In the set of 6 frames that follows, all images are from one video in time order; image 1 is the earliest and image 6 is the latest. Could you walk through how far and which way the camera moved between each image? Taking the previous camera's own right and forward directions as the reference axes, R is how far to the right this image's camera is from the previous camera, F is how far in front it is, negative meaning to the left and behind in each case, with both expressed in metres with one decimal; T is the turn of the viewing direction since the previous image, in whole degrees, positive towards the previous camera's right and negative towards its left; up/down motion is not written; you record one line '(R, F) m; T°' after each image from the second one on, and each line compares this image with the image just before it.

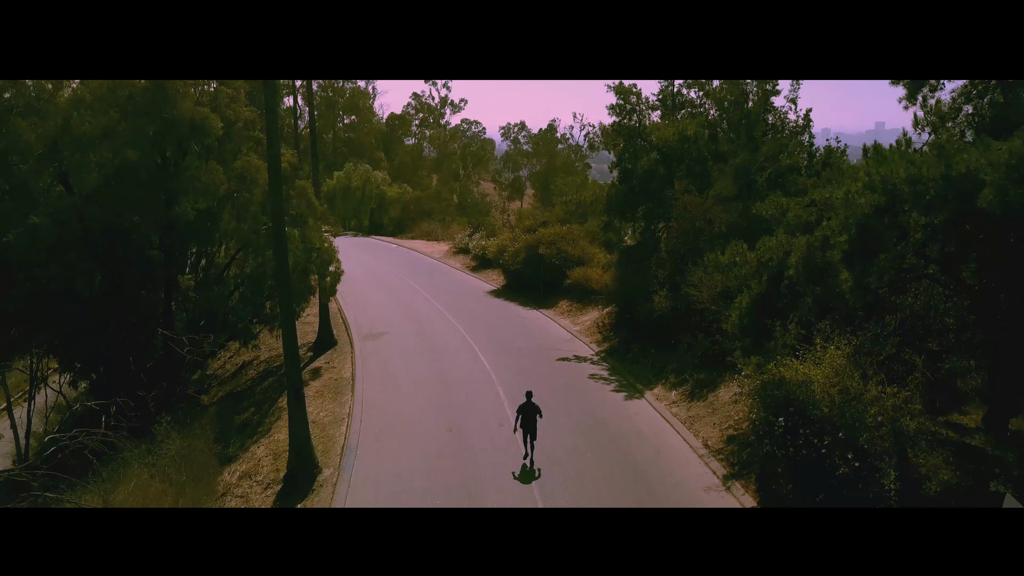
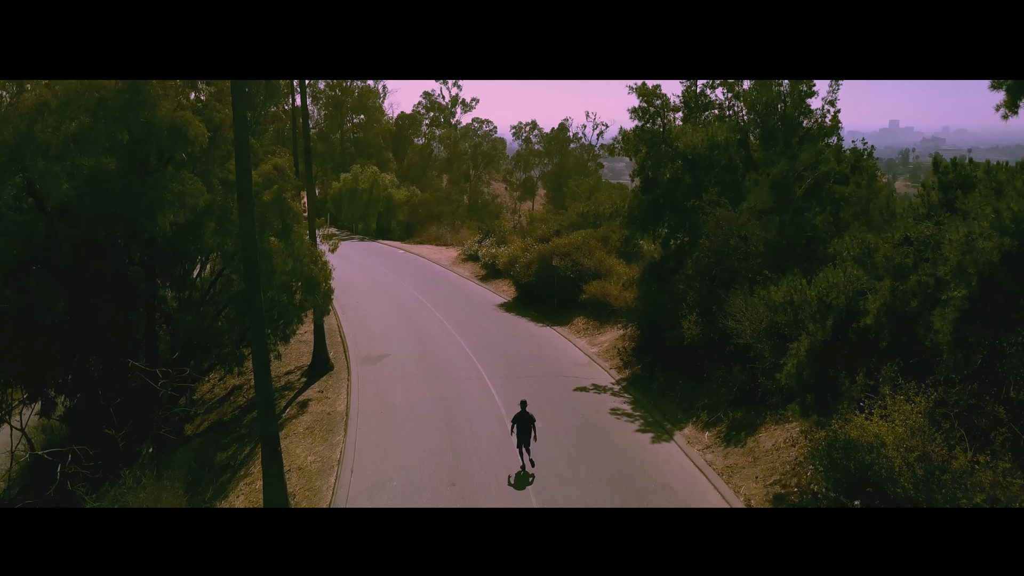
(0.0, +1.4) m; -1°
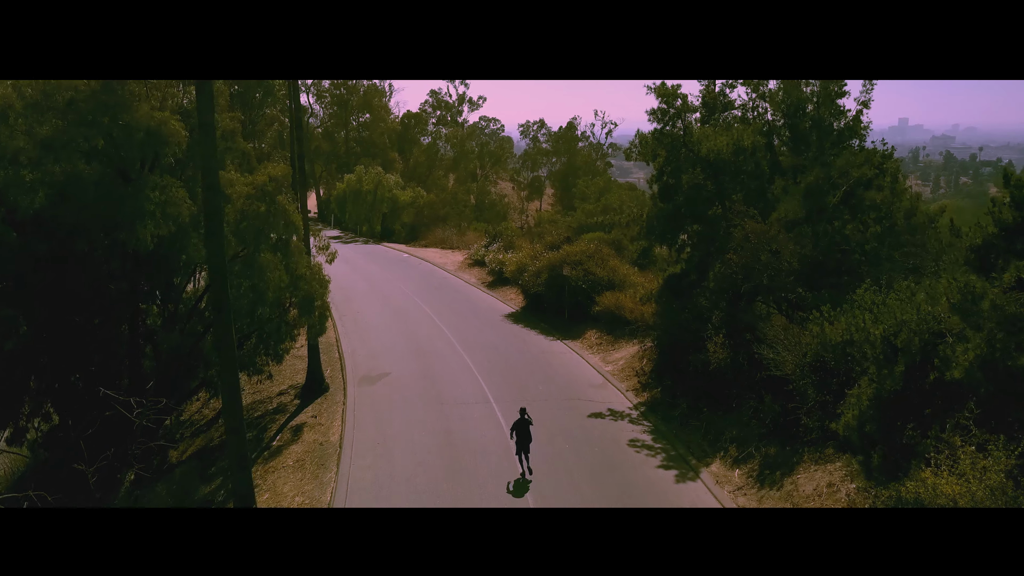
(0.0, +1.0) m; -1°
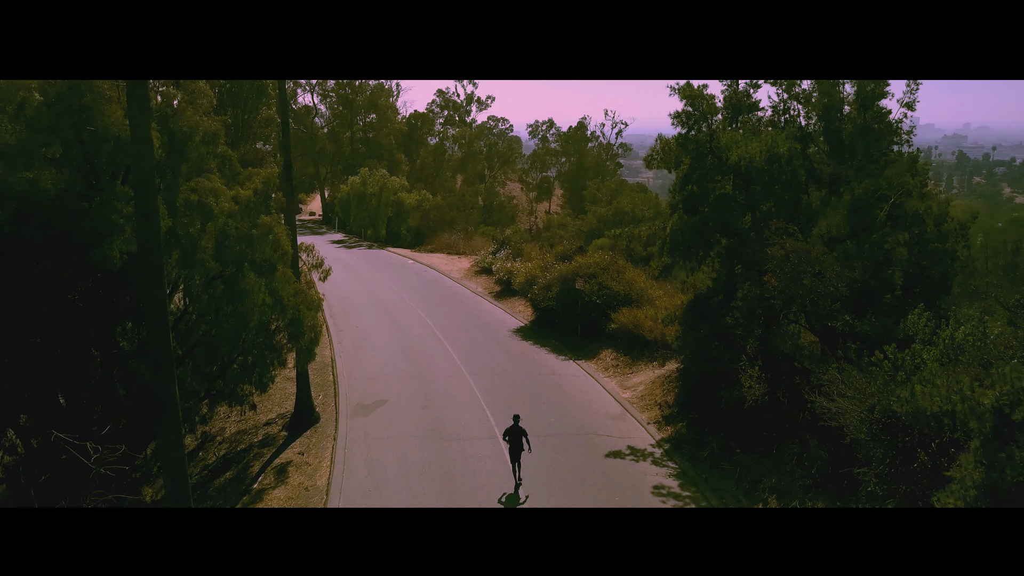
(0.0, +1.3) m; -1°
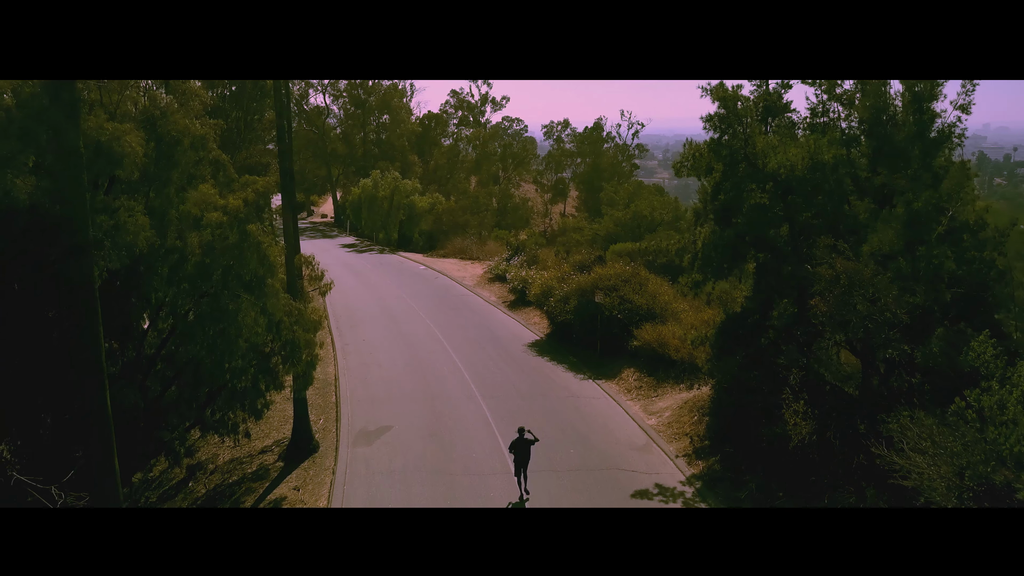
(0.0, +1.0) m; -1°
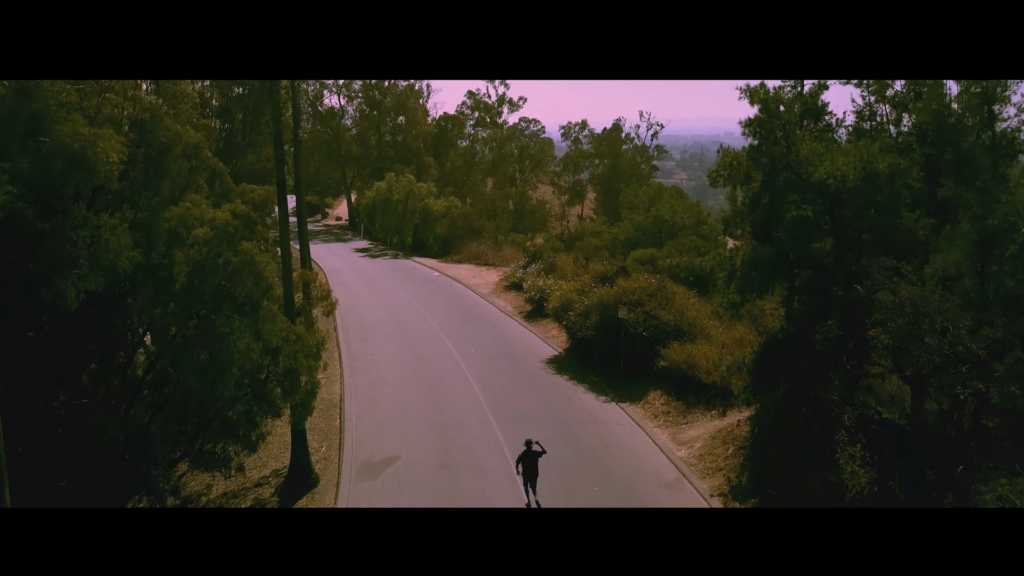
(0.0, +1.0) m; -1°
